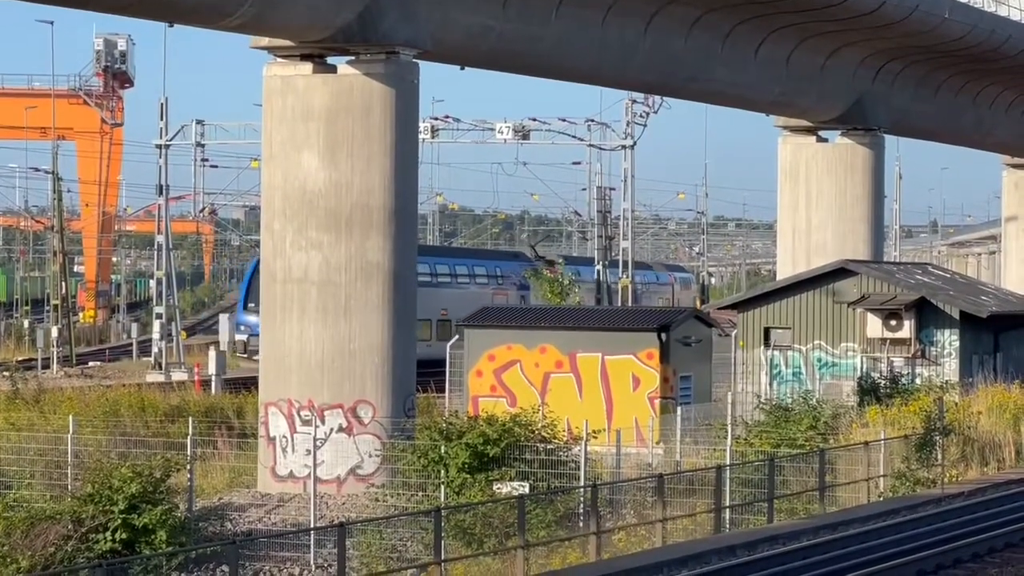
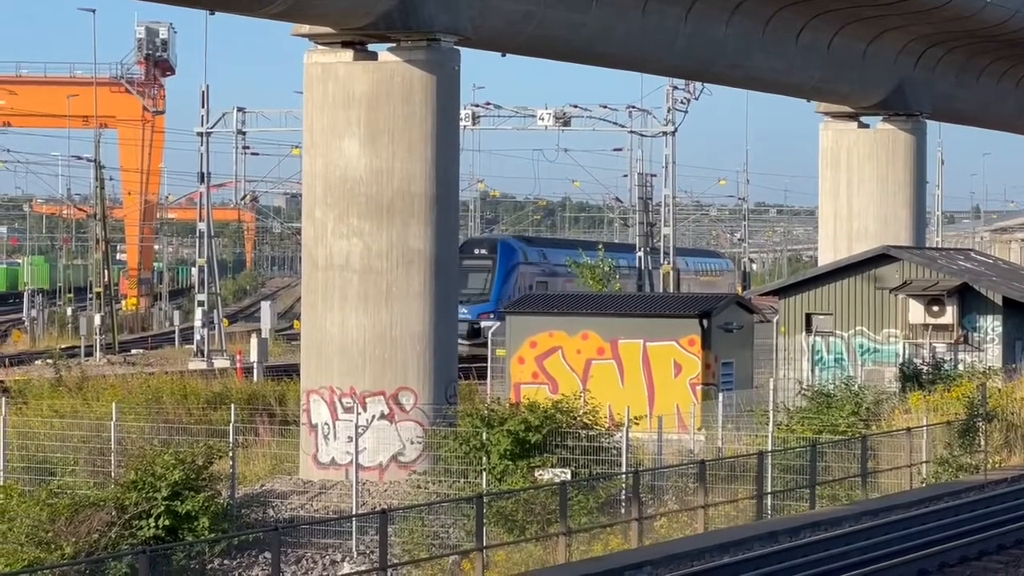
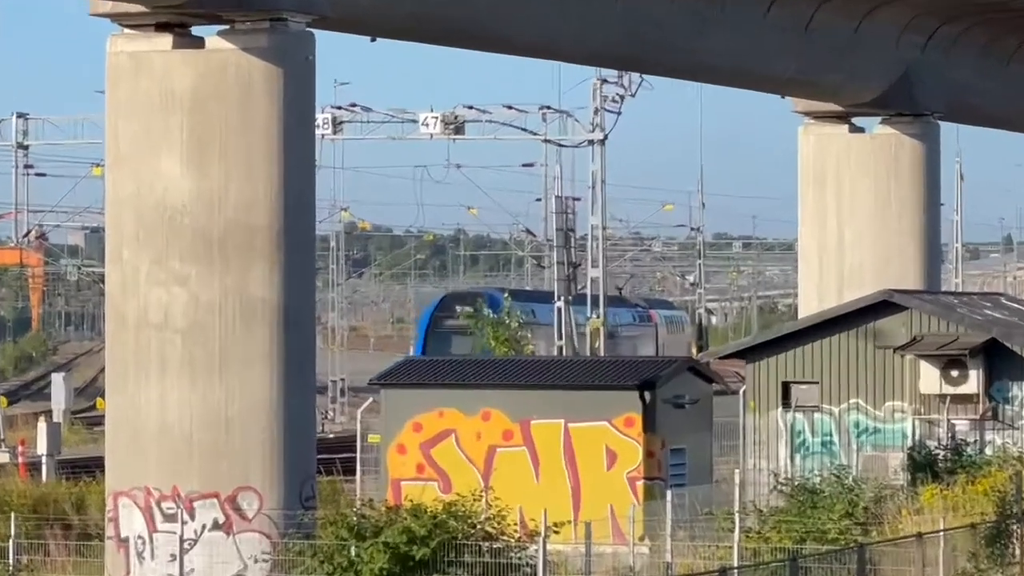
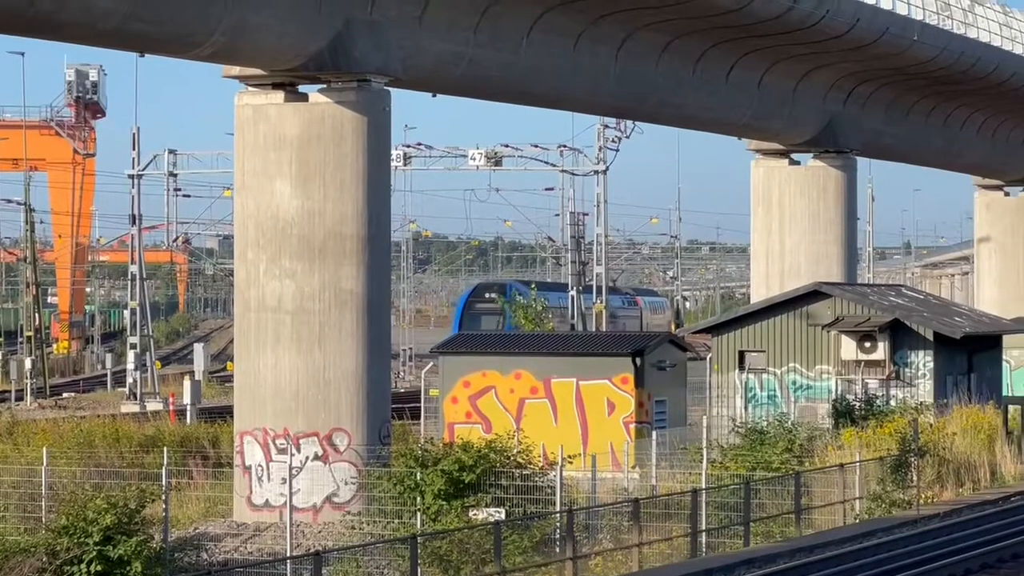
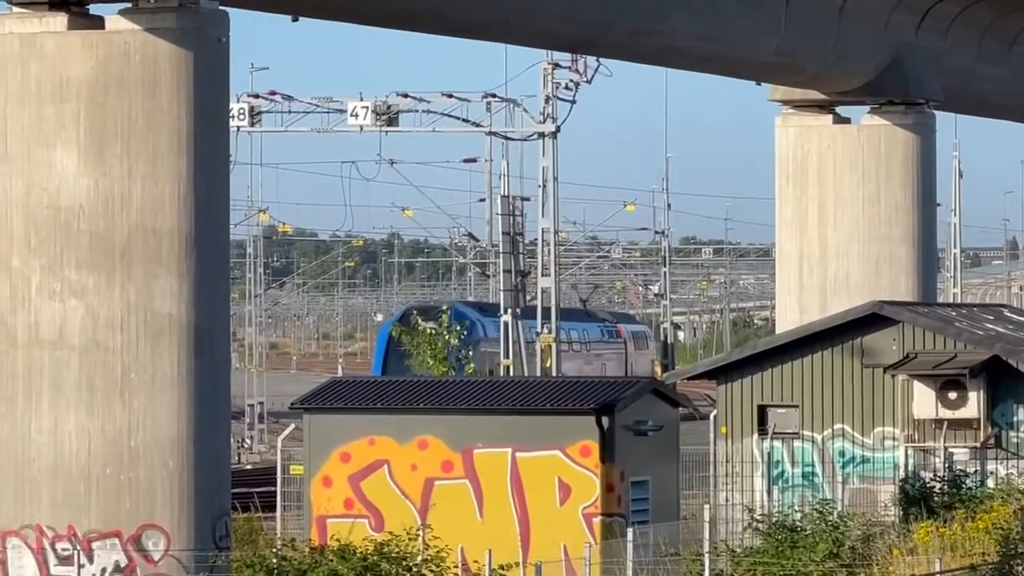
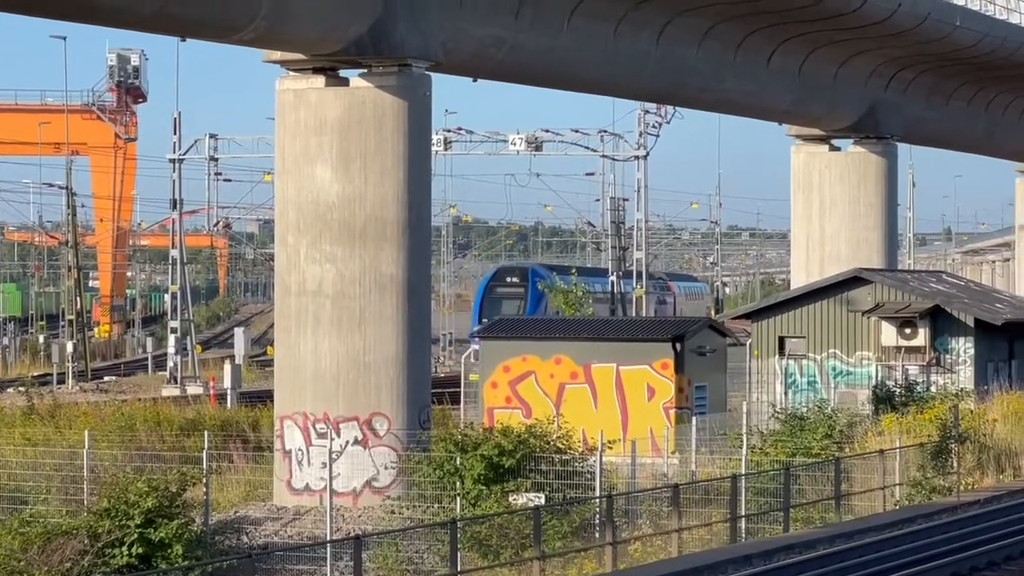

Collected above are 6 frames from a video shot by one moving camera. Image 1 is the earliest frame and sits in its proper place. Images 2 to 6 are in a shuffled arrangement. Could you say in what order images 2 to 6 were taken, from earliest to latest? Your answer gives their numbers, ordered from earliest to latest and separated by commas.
2, 6, 4, 3, 5
